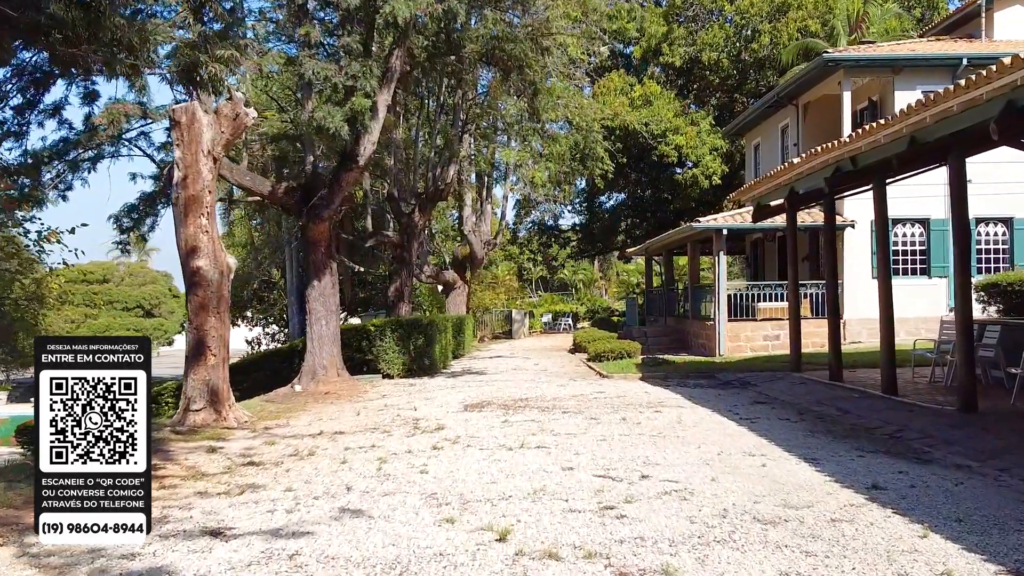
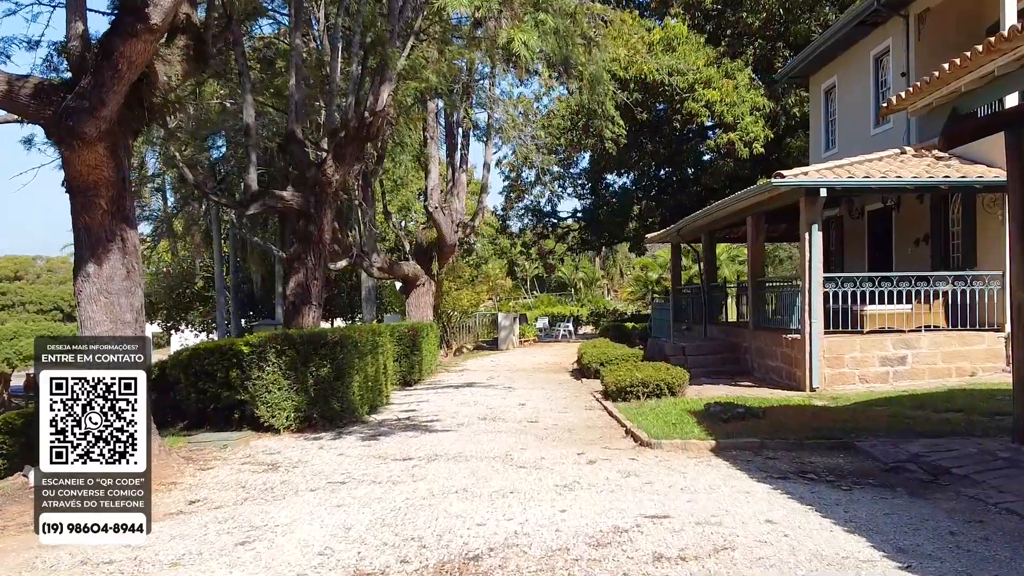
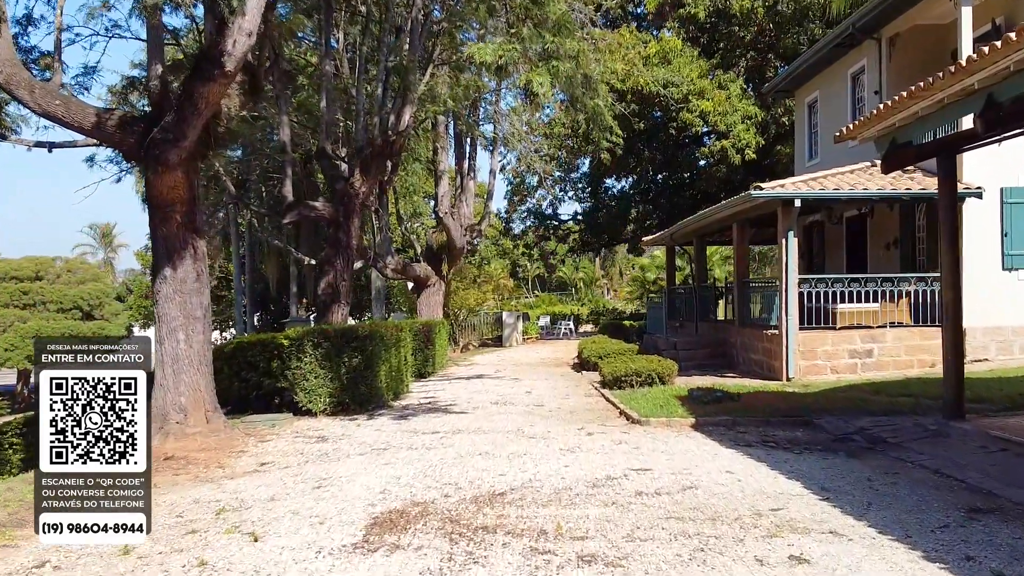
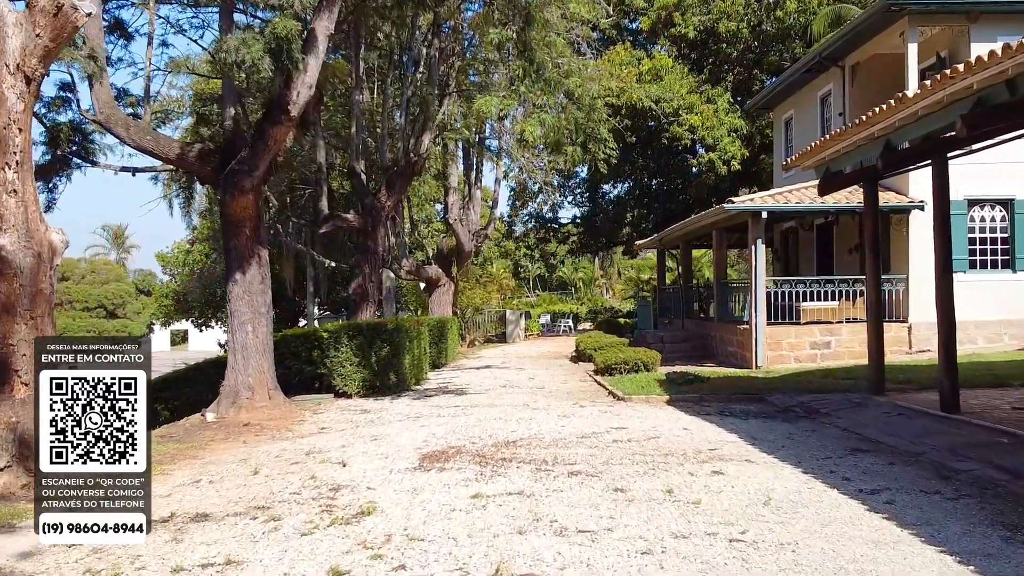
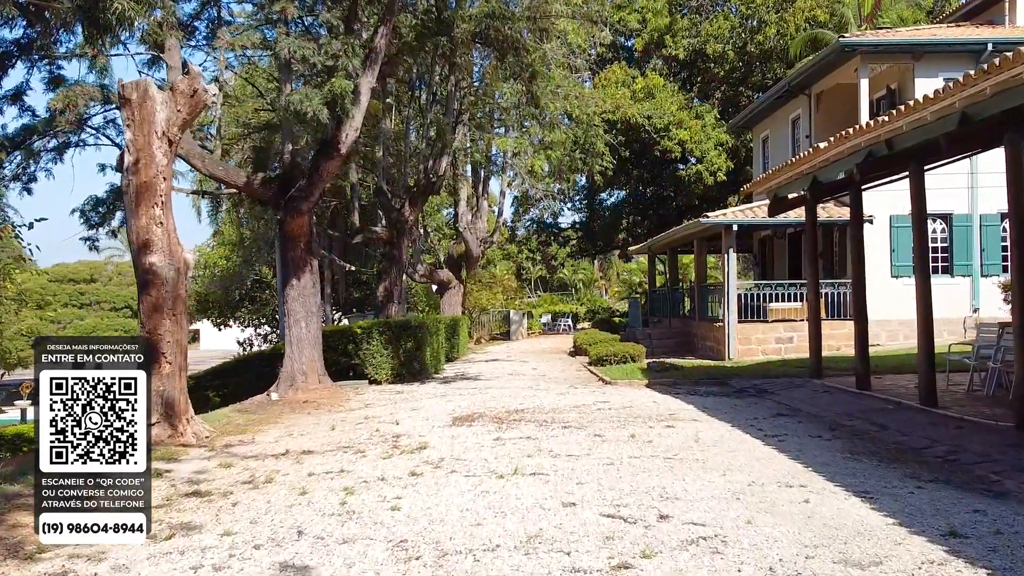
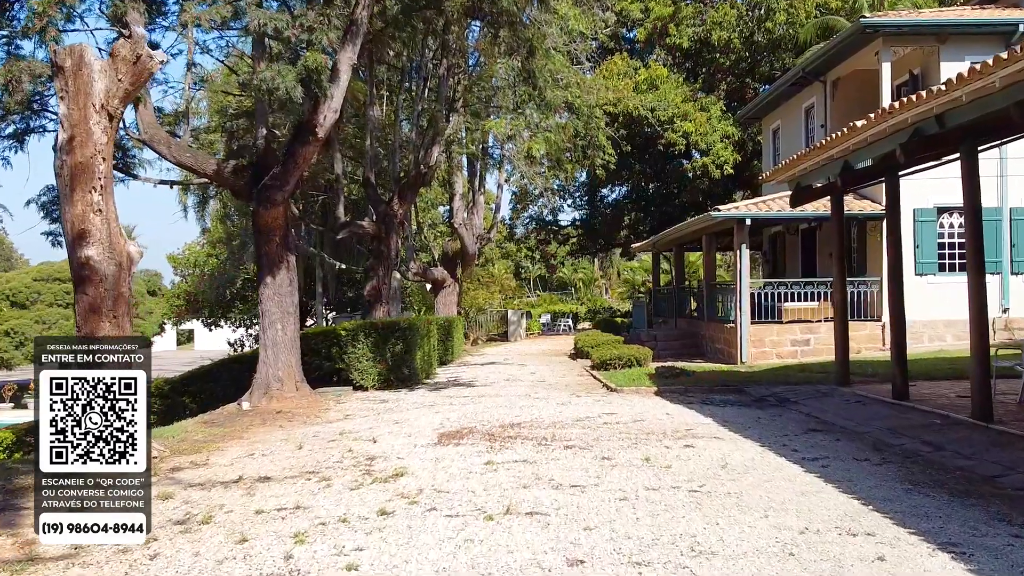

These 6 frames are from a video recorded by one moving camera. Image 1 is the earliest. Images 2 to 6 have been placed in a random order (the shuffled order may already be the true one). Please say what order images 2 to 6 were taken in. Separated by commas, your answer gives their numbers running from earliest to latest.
5, 6, 4, 3, 2
